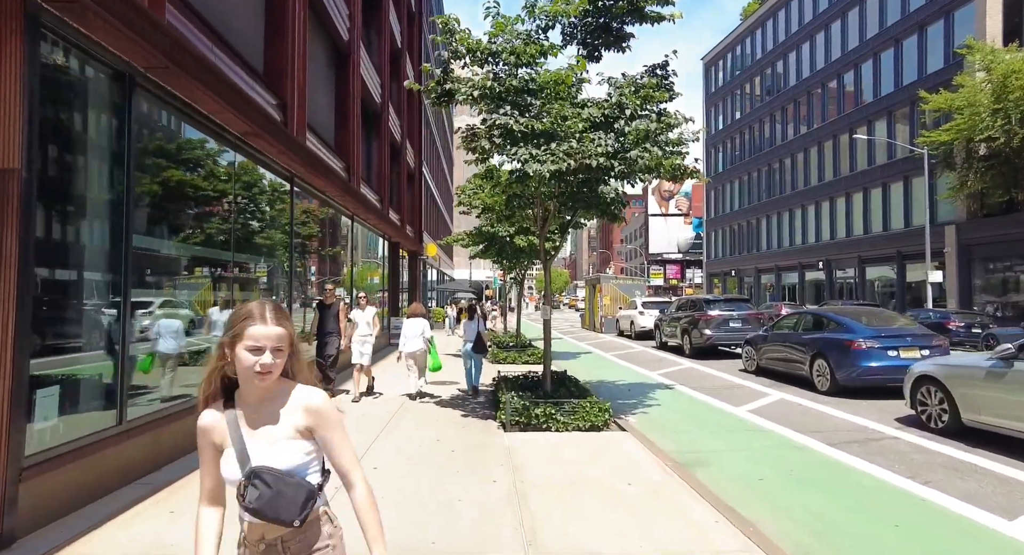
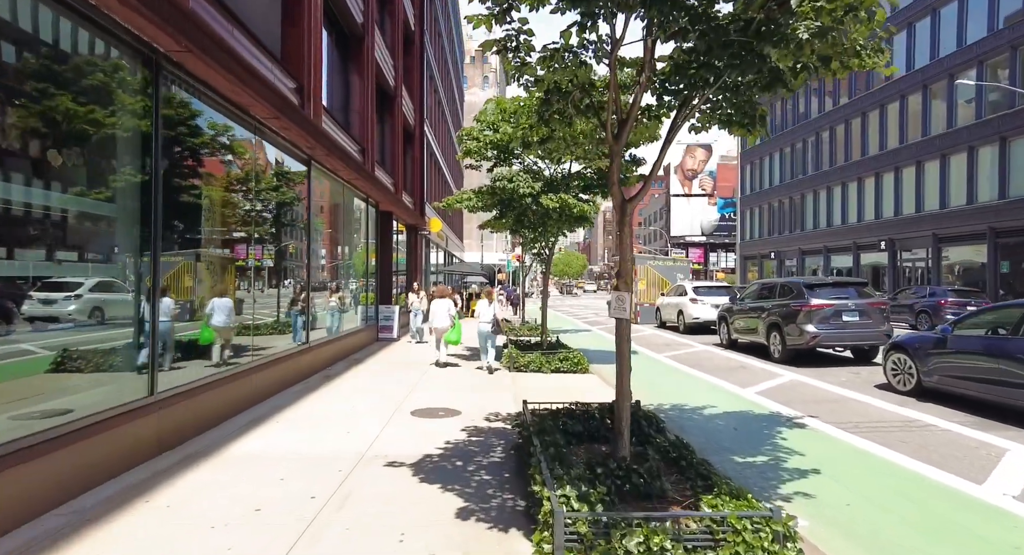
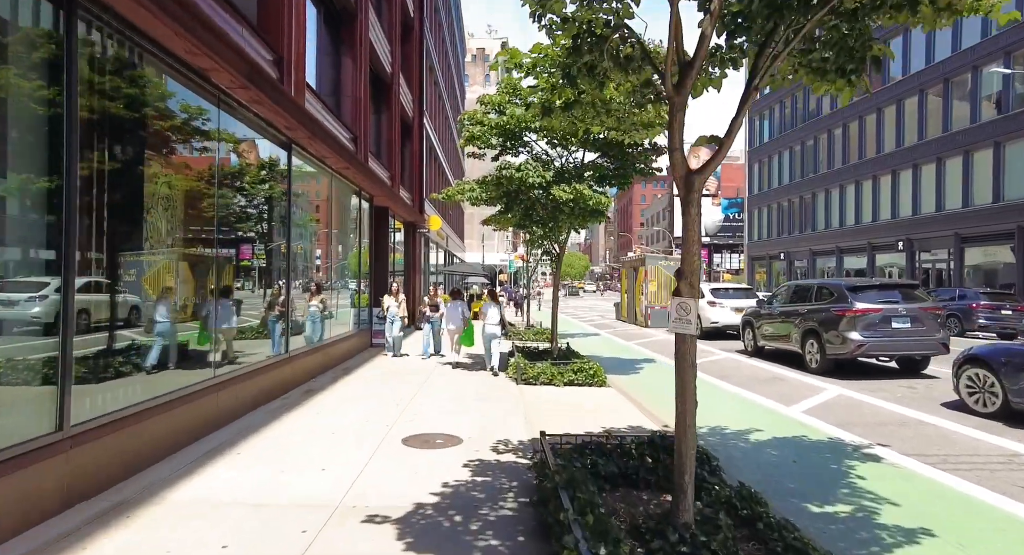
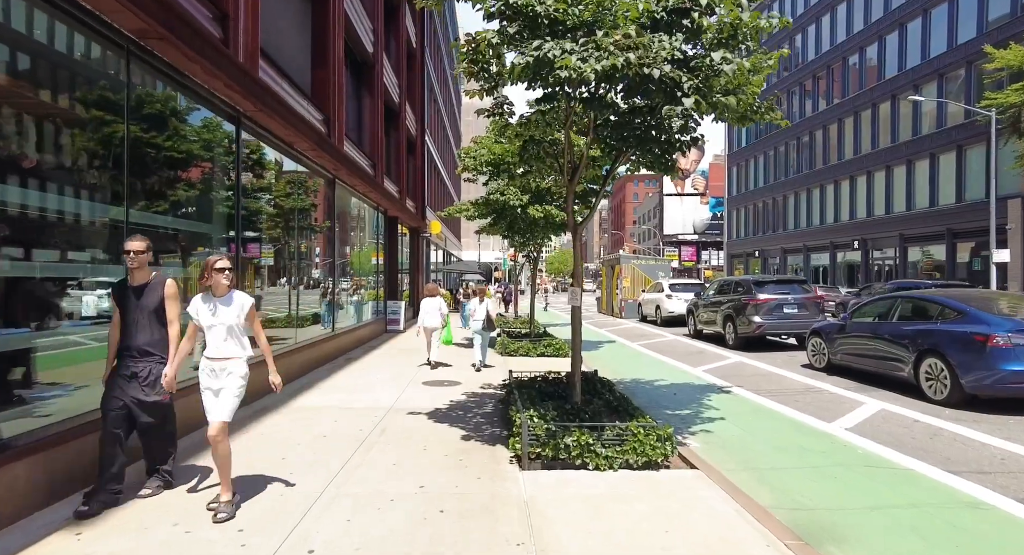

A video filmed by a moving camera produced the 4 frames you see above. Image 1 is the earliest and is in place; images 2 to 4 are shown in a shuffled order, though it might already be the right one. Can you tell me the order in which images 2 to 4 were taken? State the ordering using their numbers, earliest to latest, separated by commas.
4, 2, 3
